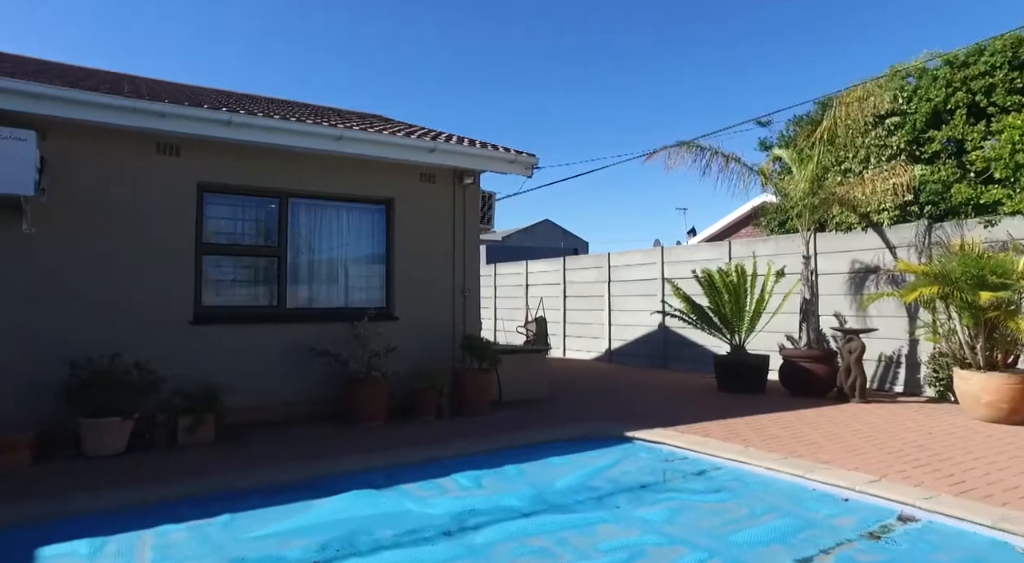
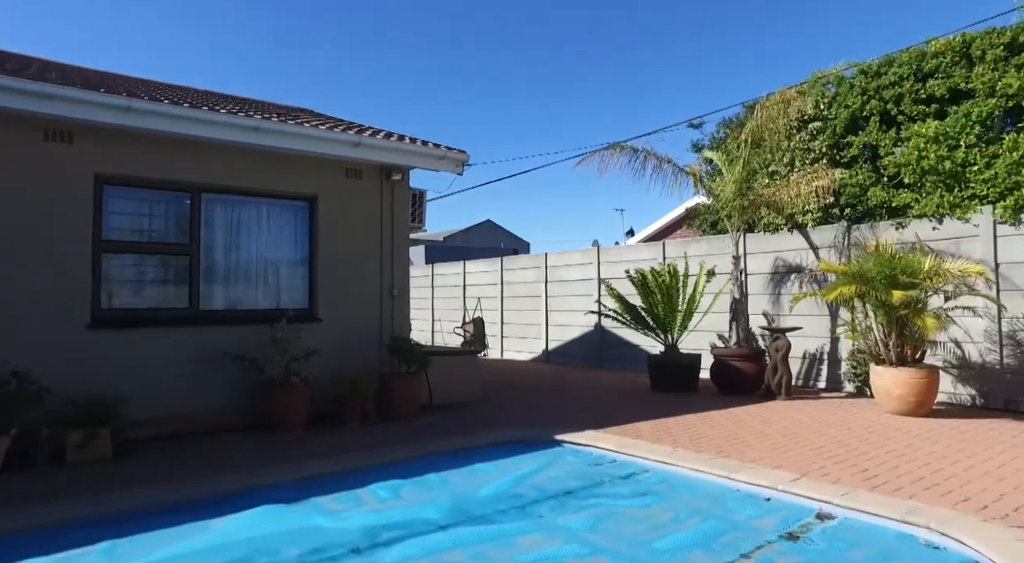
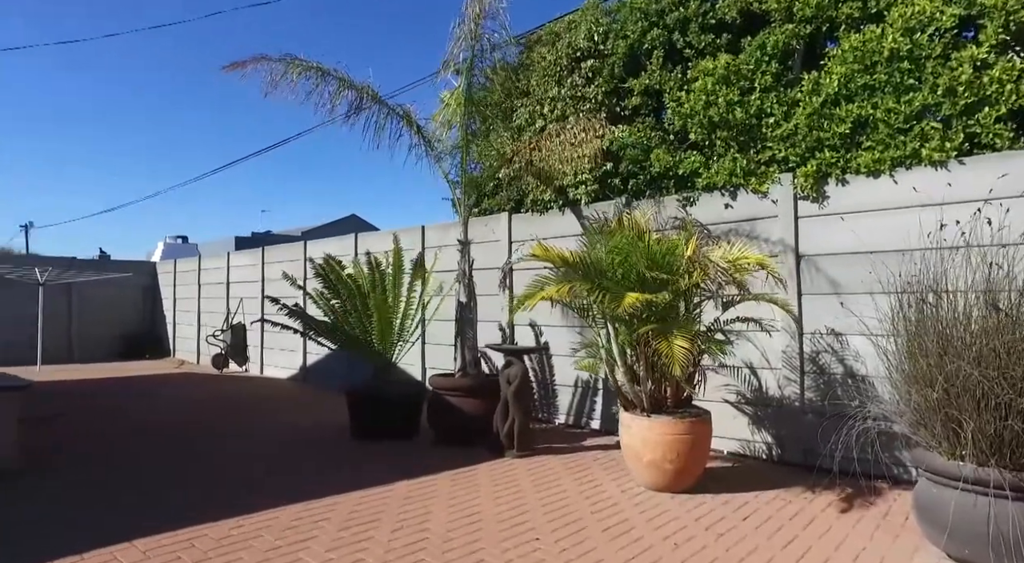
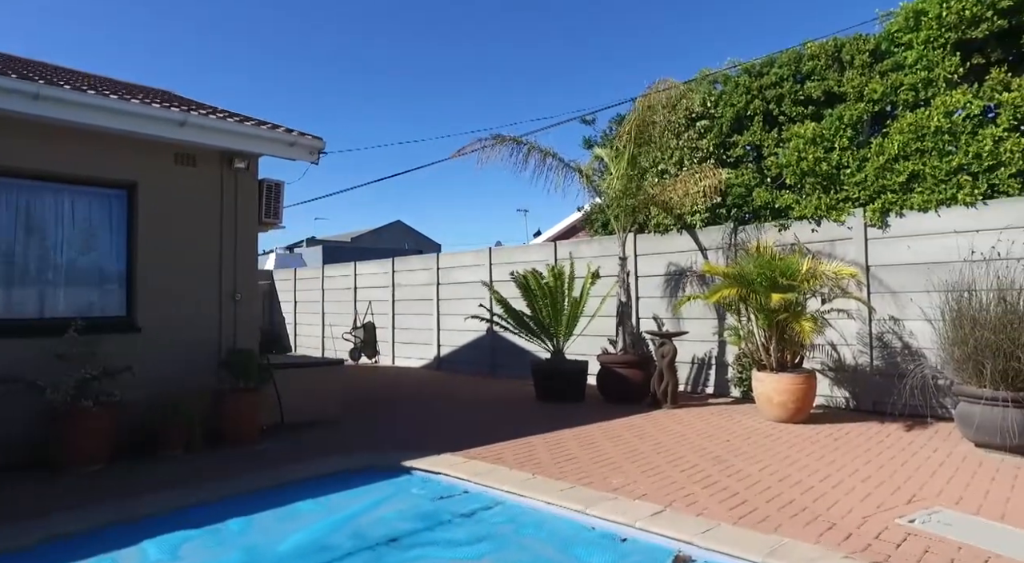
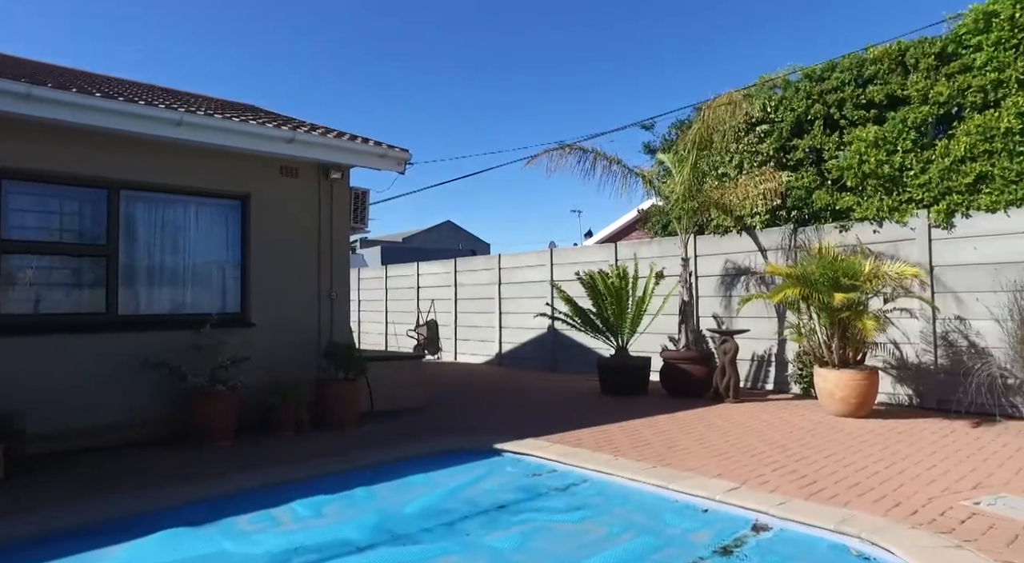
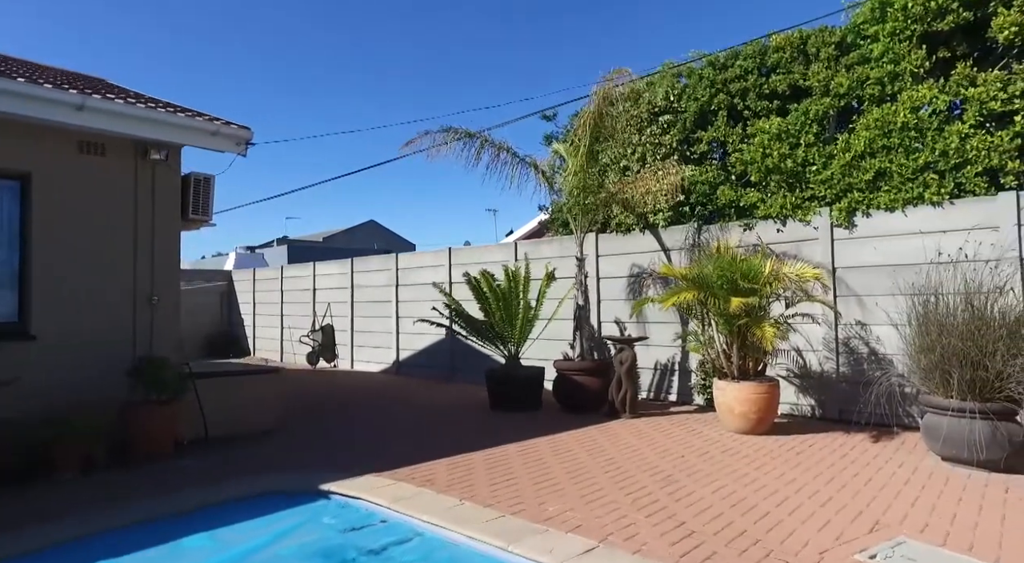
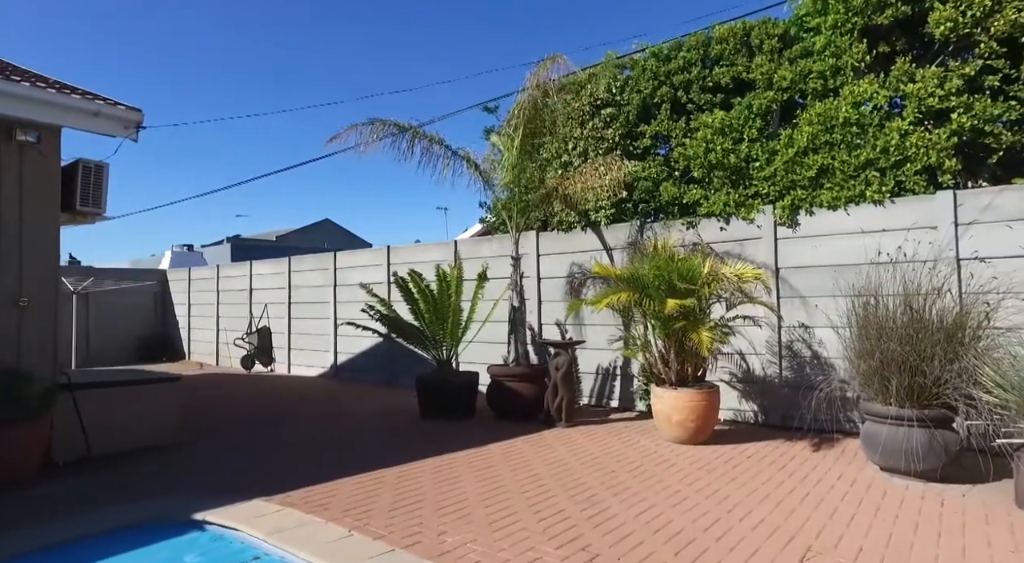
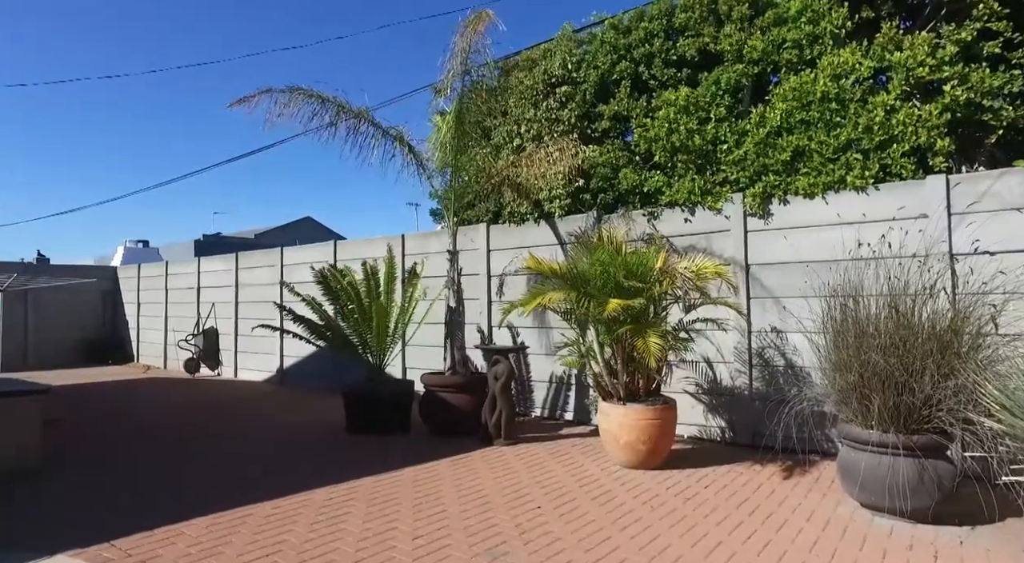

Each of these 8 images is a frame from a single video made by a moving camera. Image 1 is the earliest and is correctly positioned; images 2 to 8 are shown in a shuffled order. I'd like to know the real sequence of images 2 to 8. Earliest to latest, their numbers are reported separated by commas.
2, 5, 4, 6, 7, 8, 3
